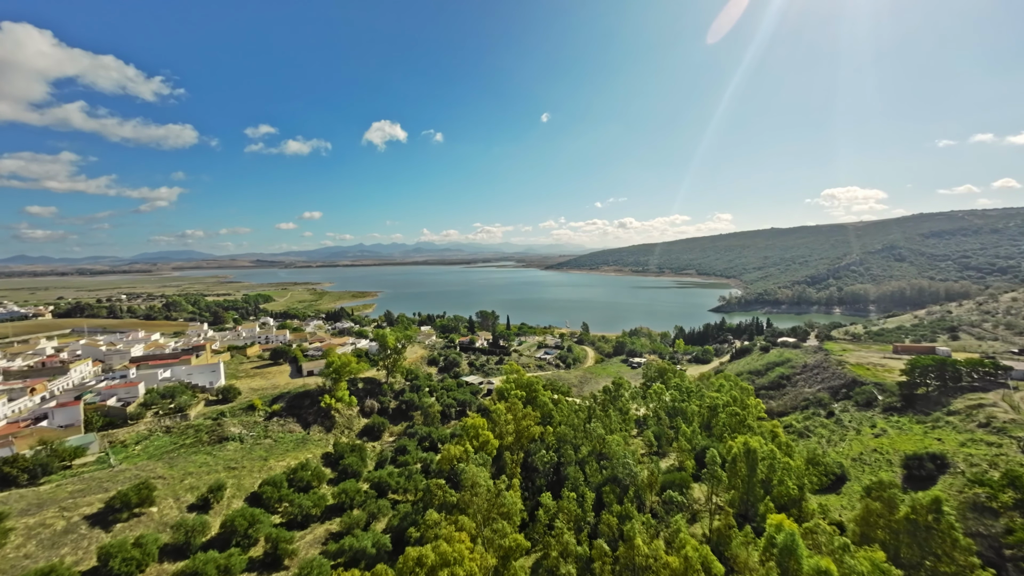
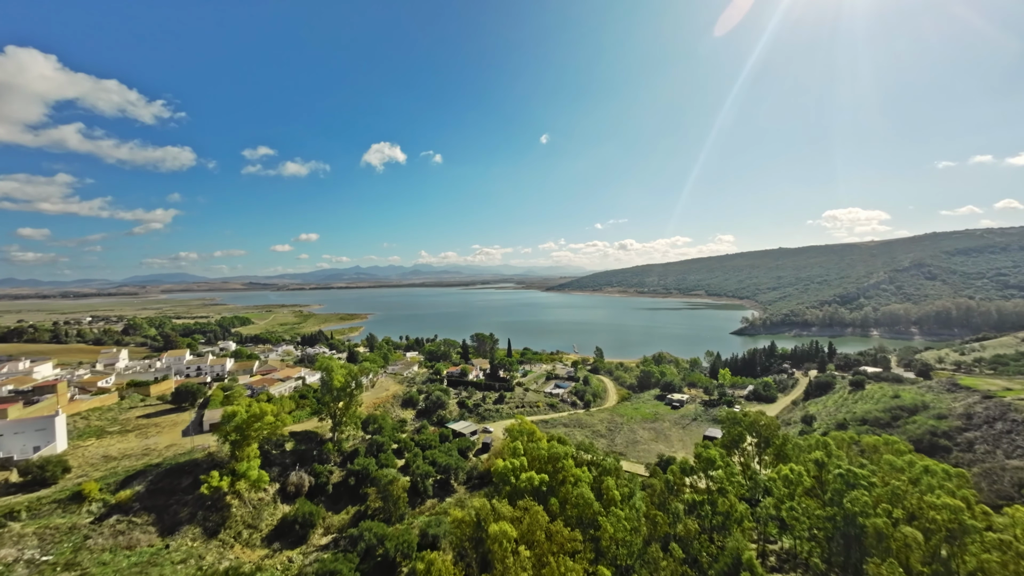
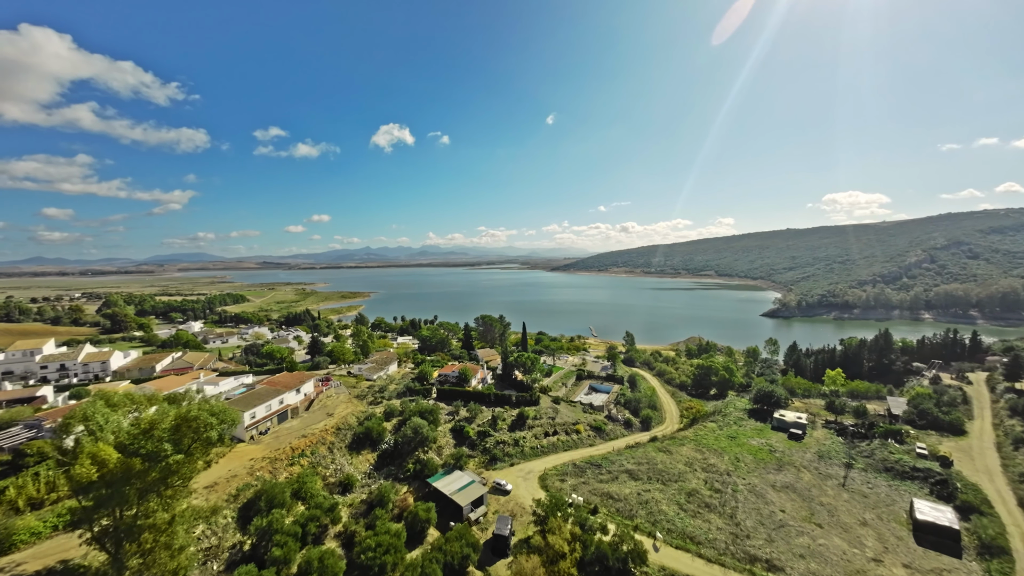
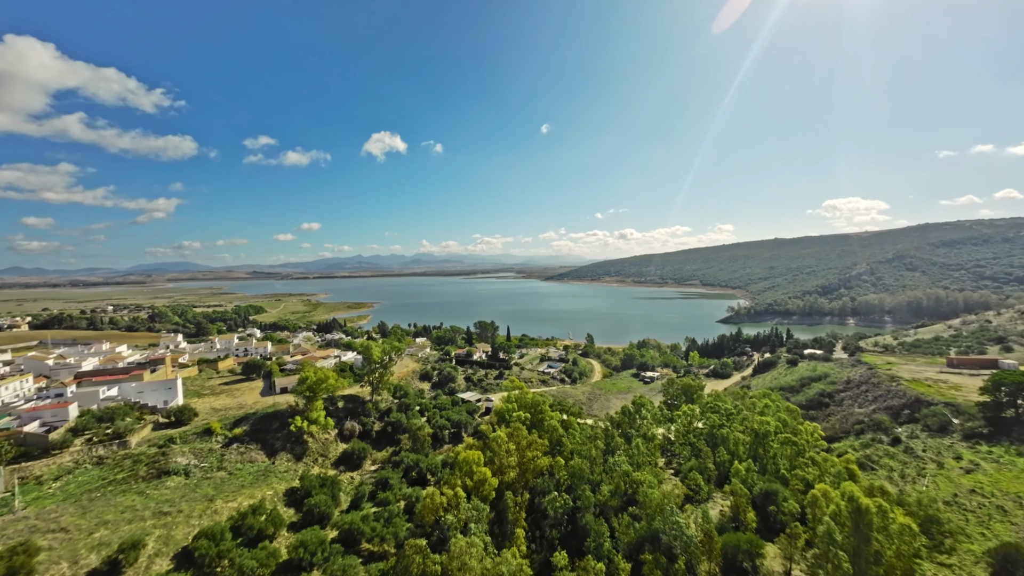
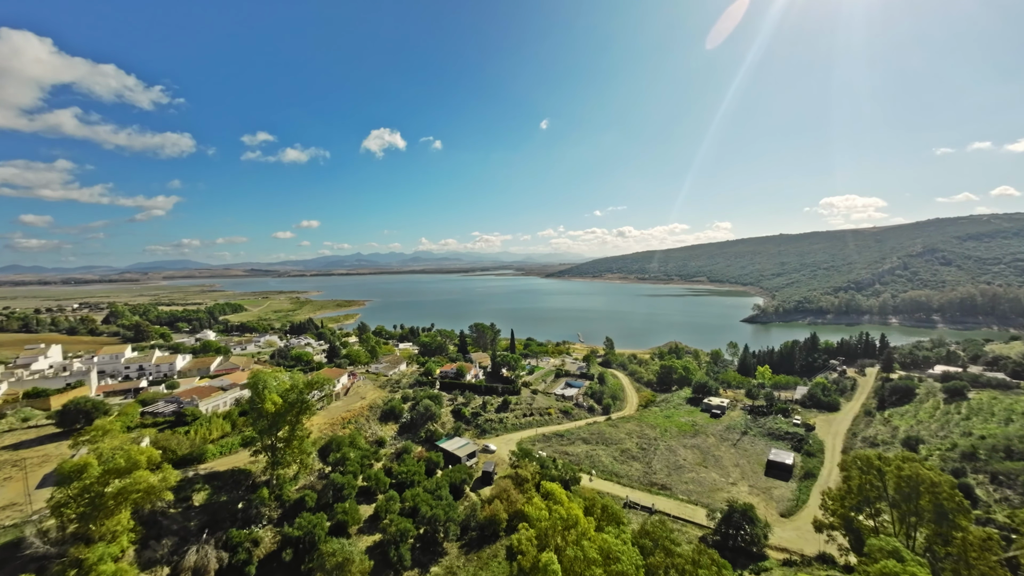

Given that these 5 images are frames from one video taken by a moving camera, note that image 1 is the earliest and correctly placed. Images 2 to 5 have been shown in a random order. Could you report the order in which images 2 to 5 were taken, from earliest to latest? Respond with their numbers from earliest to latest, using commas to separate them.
4, 2, 5, 3
